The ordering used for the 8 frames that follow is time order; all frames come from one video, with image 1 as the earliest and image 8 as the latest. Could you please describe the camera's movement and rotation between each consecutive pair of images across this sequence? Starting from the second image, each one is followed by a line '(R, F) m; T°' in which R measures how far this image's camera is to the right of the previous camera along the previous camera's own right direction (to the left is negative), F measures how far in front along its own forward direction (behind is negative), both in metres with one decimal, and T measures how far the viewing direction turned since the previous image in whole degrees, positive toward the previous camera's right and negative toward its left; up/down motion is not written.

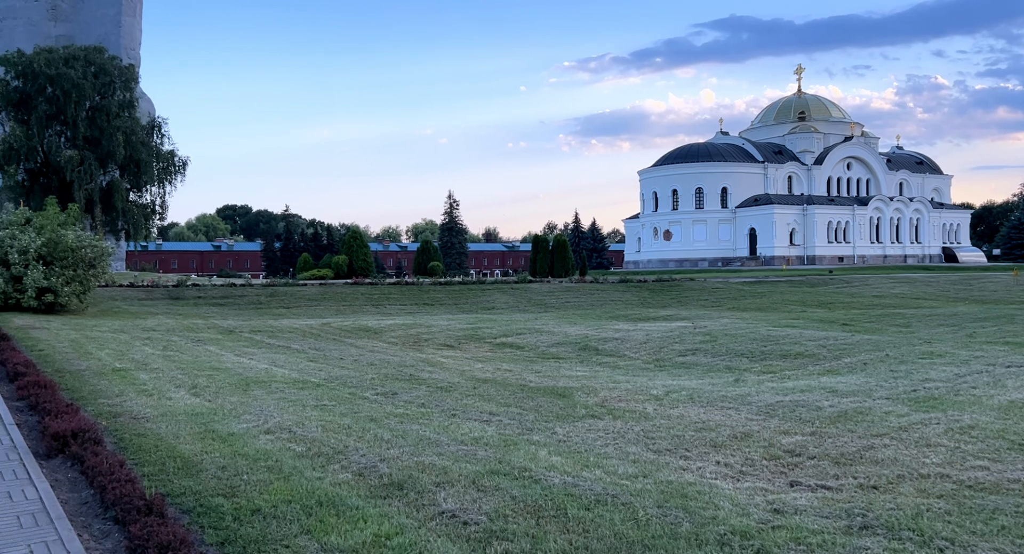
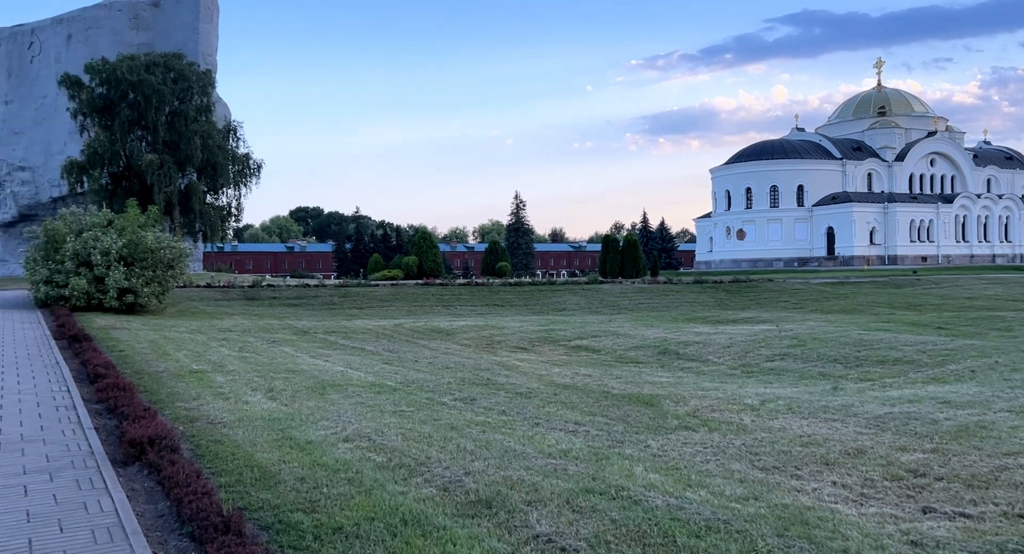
(-0.2, +0.4) m; -5°
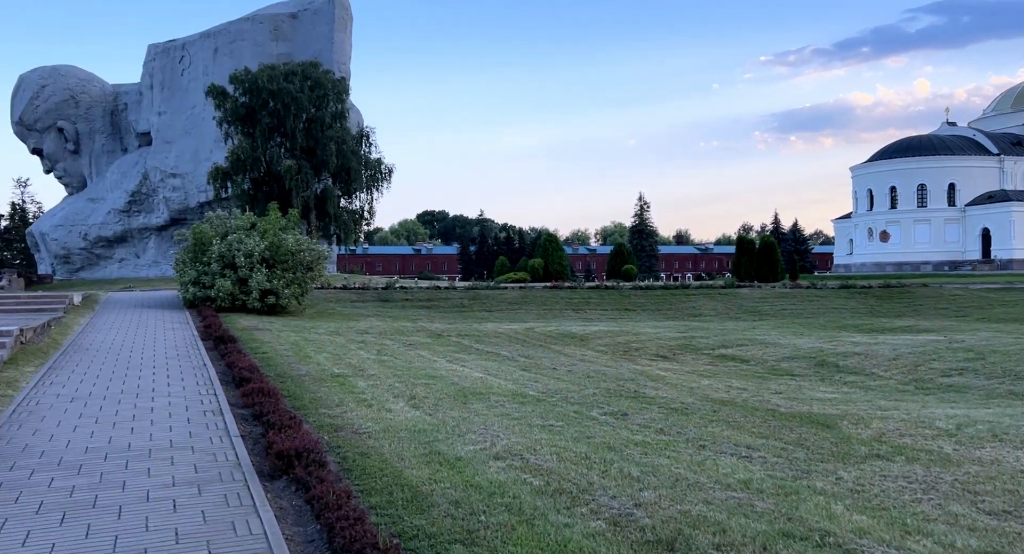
(-0.4, +0.6) m; -8°
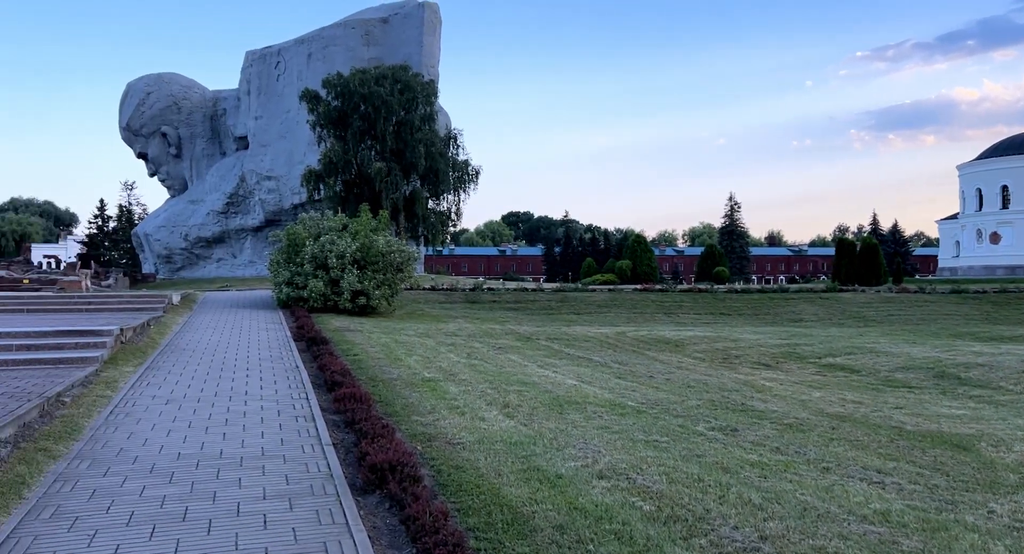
(-0.2, +0.4) m; -6°
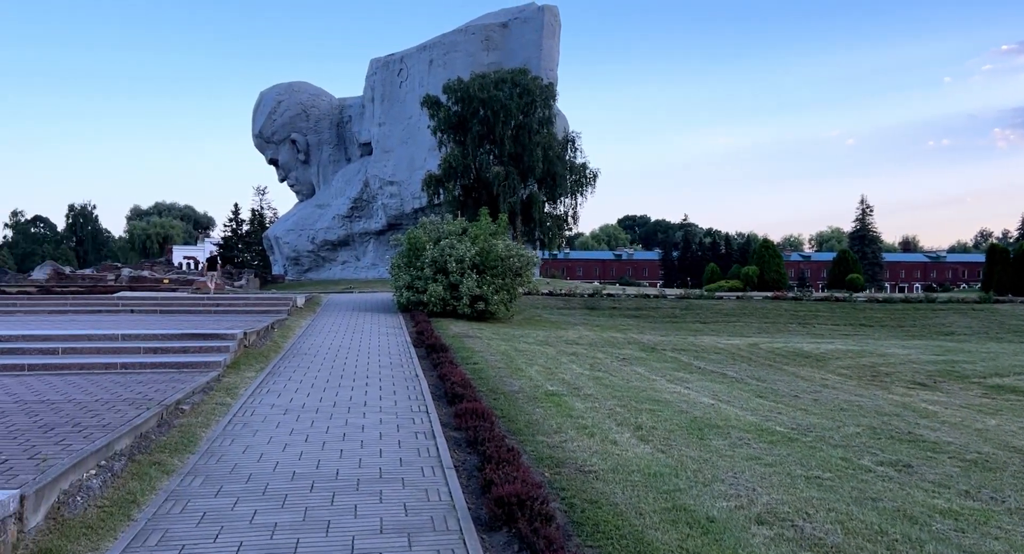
(-0.2, +0.7) m; -8°
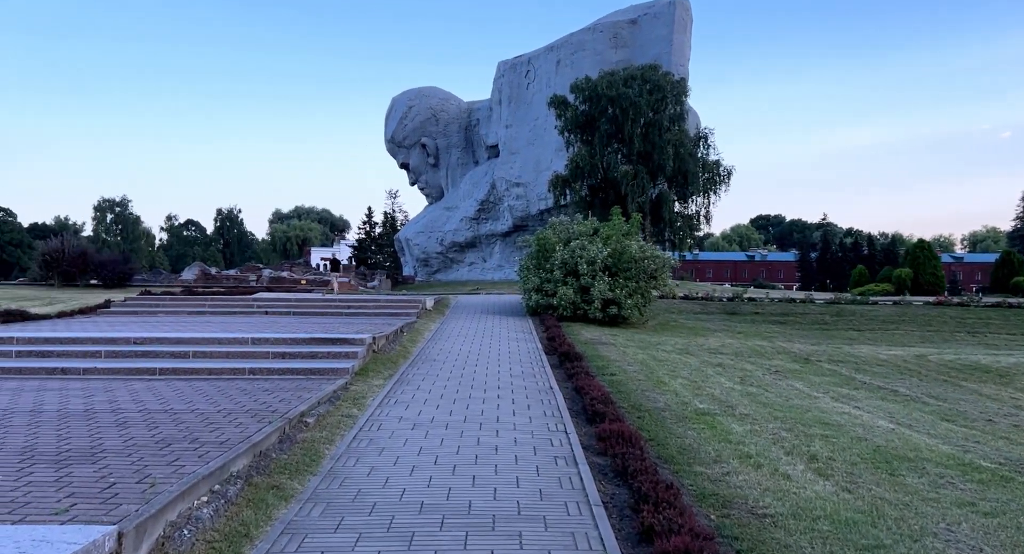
(-0.2, +0.8) m; -9°
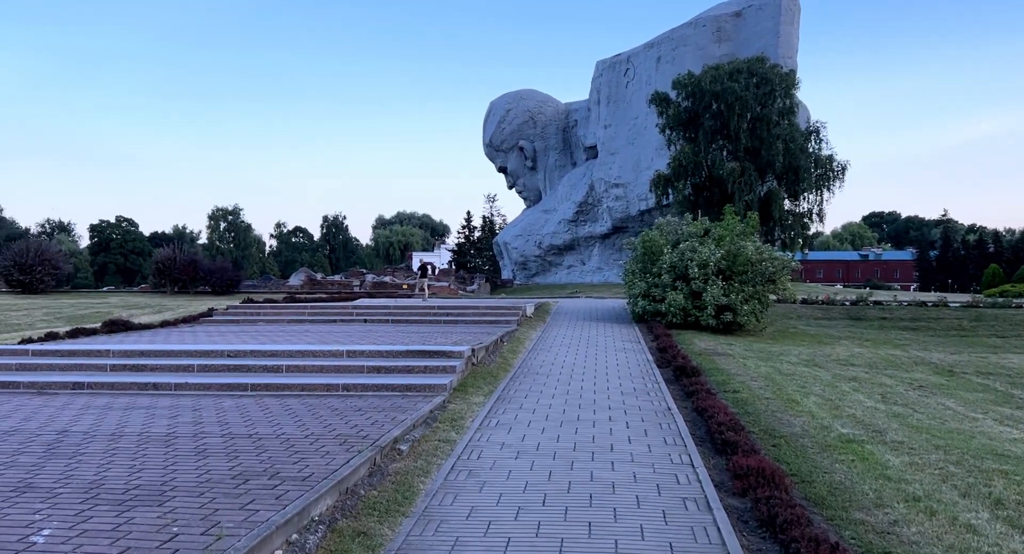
(-0.1, +0.9) m; -7°
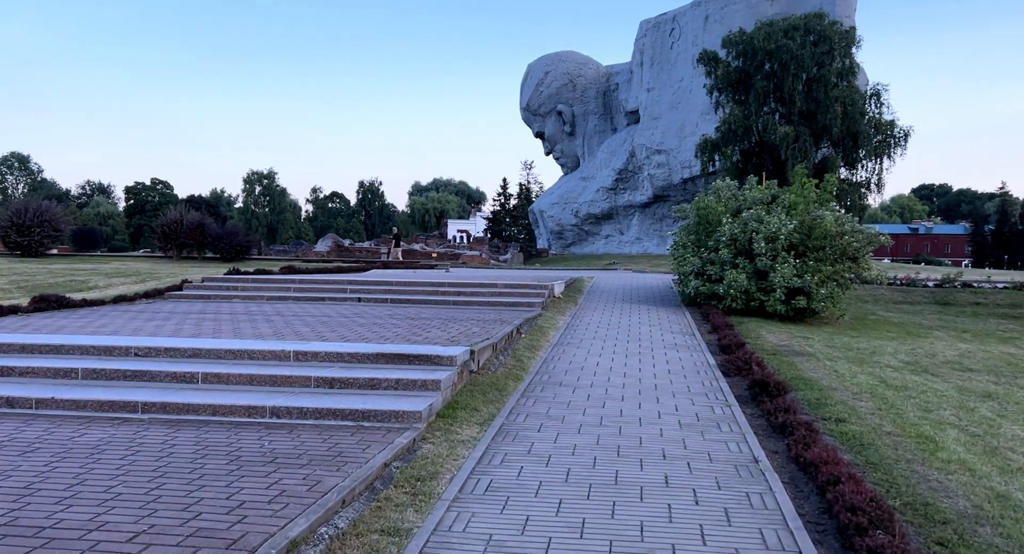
(+0.2, +2.9) m; -2°
